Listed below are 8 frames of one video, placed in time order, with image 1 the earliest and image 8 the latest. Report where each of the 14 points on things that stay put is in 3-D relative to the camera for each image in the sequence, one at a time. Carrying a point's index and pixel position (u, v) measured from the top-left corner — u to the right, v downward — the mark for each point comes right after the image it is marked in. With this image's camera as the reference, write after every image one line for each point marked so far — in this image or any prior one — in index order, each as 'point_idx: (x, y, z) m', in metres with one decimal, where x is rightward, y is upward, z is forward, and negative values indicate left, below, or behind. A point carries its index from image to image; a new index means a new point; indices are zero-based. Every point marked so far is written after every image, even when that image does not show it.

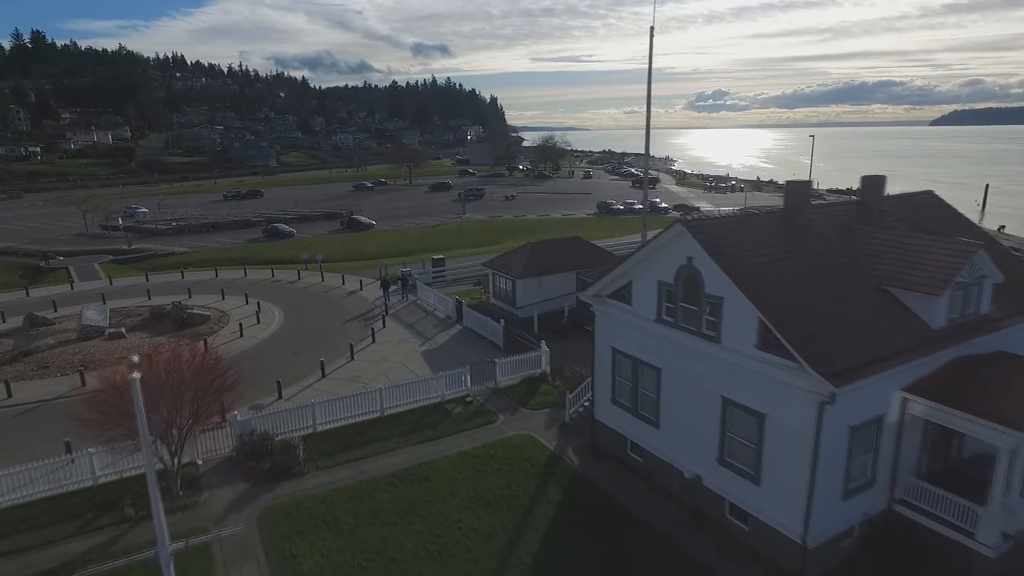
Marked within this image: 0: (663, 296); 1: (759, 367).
0: (+3.6, -0.2, +14.7) m
1: (+4.9, -1.6, +12.4) m
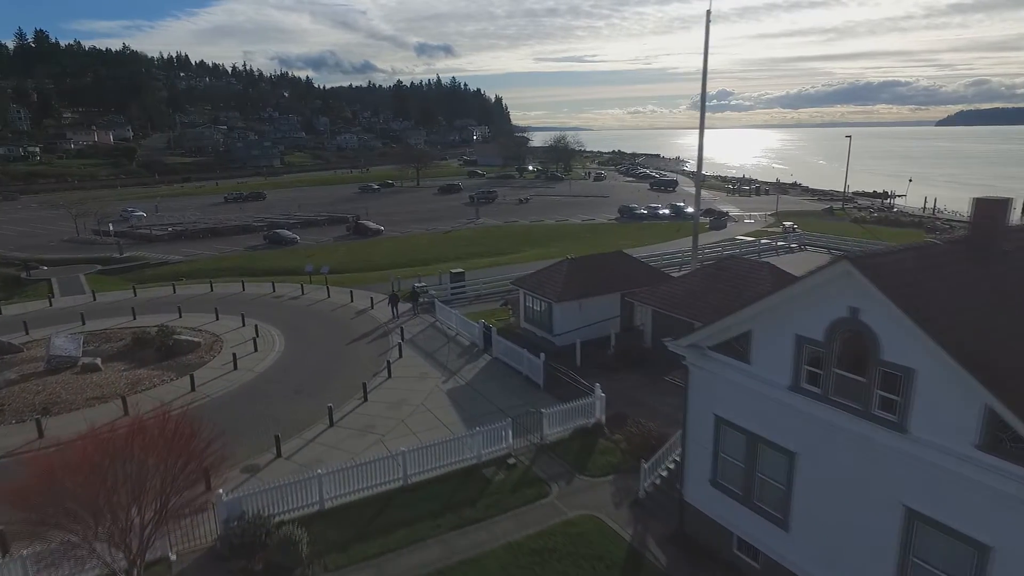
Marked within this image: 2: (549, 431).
0: (+5.0, -1.2, +10.6) m
1: (+6.4, -2.6, +8.4) m
2: (+1.1, -4.2, +18.2) m
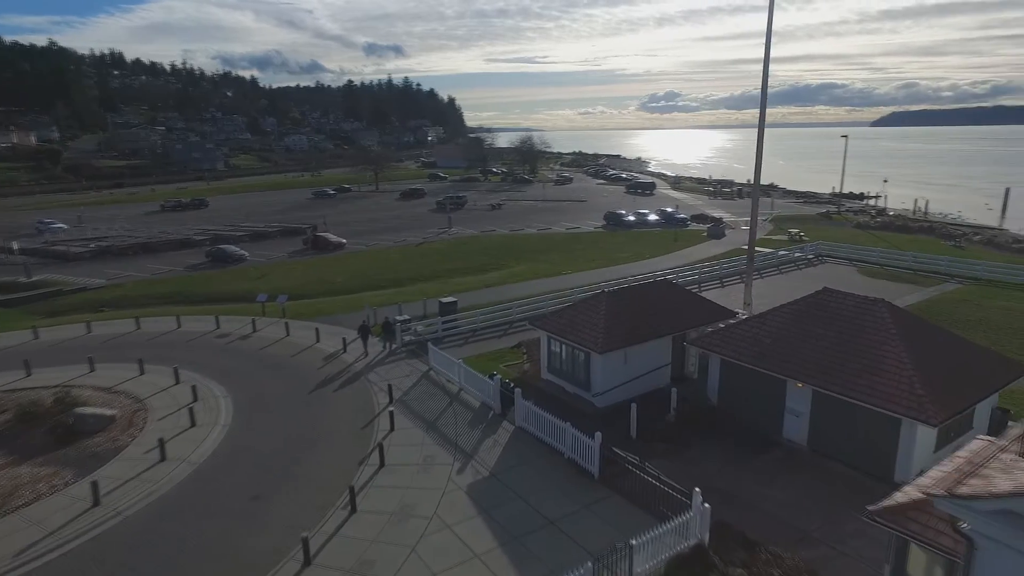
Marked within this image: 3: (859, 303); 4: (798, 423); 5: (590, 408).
0: (+6.9, -2.5, +5.0) m
1: (+8.4, -3.8, +2.8) m
2: (+2.5, -5.6, +12.2) m
3: (+10.0, -0.5, +17.8) m
4: (+8.0, -3.8, +17.4) m
5: (+2.5, -3.8, +19.7) m
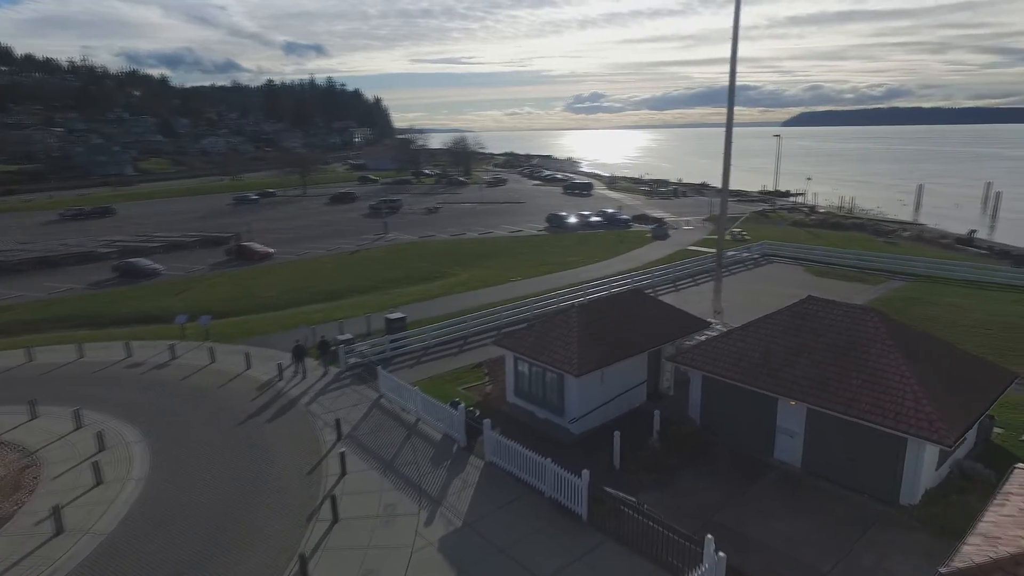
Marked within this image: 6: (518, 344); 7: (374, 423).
0: (+7.5, -2.7, +3.7) m
1: (+9.3, -4.0, +1.8) m
2: (+2.4, -6.0, +10.5) m
3: (+9.1, -0.7, +16.8) m
4: (+7.3, -4.0, +16.1) m
5: (+1.5, -4.2, +17.9) m
6: (+0.2, -1.7, +19.1) m
7: (-4.3, -4.2, +19.5) m
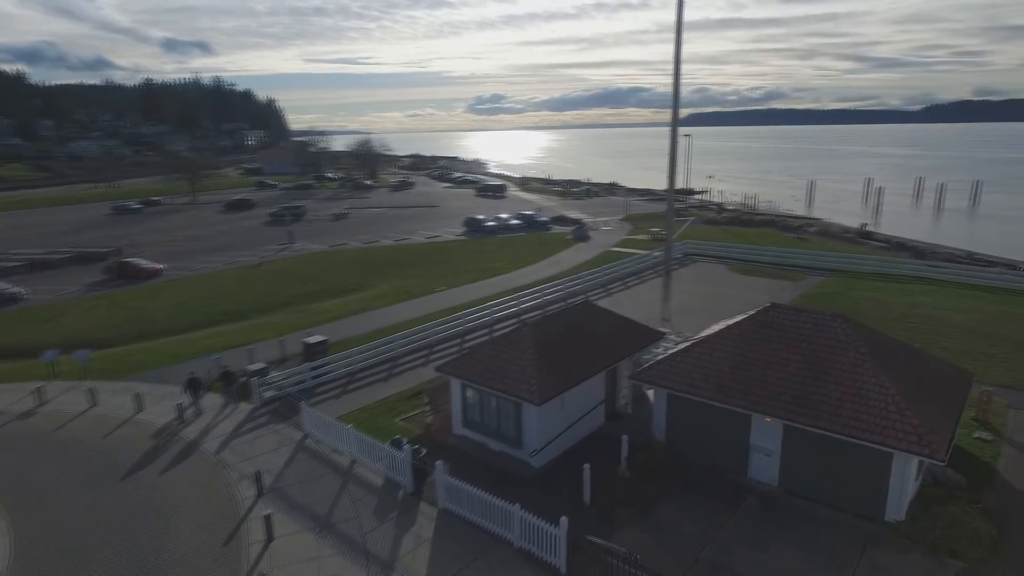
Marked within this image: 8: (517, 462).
0: (+8.2, -2.9, +2.9) m
1: (+10.4, -4.1, +1.2) m
2: (+2.4, -6.3, +8.8) m
3: (+7.9, -0.8, +16.1) m
4: (+6.2, -4.2, +15.2) m
5: (+0.3, -4.7, +16.1) m
6: (-1.3, -2.2, +17.1) m
7: (-5.7, -4.9, +16.8) m
8: (+0.1, -4.6, +16.3) m
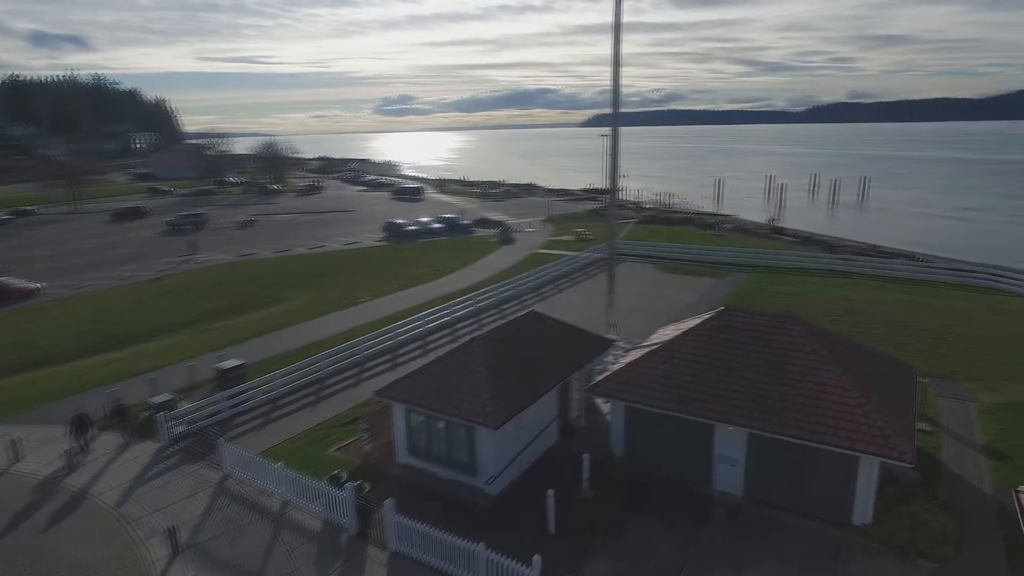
0: (+8.8, -2.8, +2.8) m
1: (+11.2, -4.0, +1.5) m
2: (+2.3, -6.5, +7.9) m
3: (+6.5, -0.9, +15.8) m
4: (+5.2, -4.3, +14.7) m
5: (-0.8, -5.0, +14.8) m
6: (-2.5, -2.6, +15.6) m
7: (-6.8, -5.5, +14.7) m
8: (-1.0, -4.9, +15.0) m
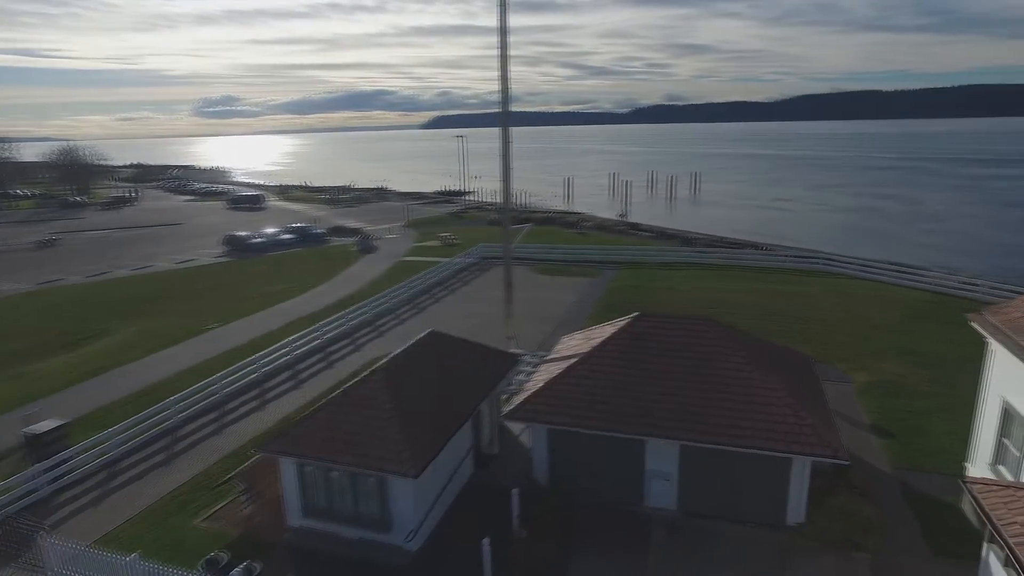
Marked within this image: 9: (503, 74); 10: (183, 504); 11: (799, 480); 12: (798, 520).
0: (+9.6, -2.6, +3.3) m
1: (+12.3, -3.5, +2.5) m
2: (+2.4, -6.8, +6.7) m
3: (+4.3, -0.9, +15.4) m
4: (+3.5, -4.4, +14.0) m
5: (-2.3, -5.5, +12.7) m
6: (-4.4, -3.2, +13.0) m
7: (-8.1, -6.4, +11.1) m
8: (-2.6, -5.4, +12.8) m
9: (-0.3, +6.4, +18.1) m
10: (-7.9, -5.2, +15.2) m
11: (+6.1, -4.0, +13.1) m
12: (+6.2, -5.0, +13.4) m
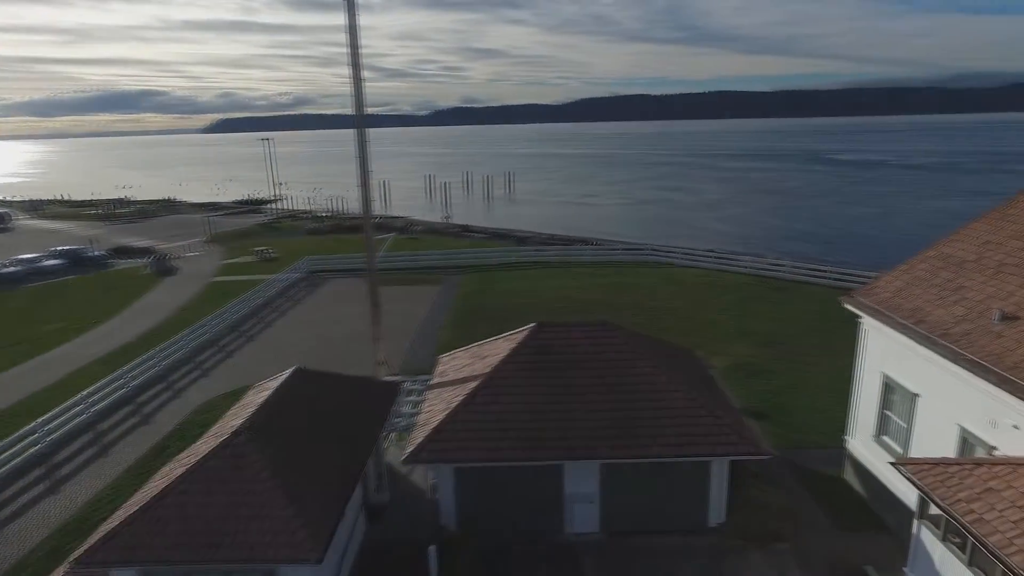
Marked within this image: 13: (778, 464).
0: (+10.4, -2.1, +4.5) m
1: (+13.3, -2.8, +4.6) m
2: (+2.9, -6.9, +5.7) m
3: (+1.7, -1.0, +14.5) m
4: (+1.6, -4.6, +12.9) m
5: (-3.4, -6.1, +10.0) m
6: (-5.7, -4.0, +9.7) m
7: (-8.4, -7.4, +6.8) m
8: (-3.8, -6.0, +10.1) m
9: (-4.1, +5.8, +15.6) m
10: (-9.5, -6.3, +10.7) m
11: (+4.3, -4.0, +12.9) m
12: (+4.4, -4.9, +13.2) m
13: (+6.6, -4.4, +15.5) m
